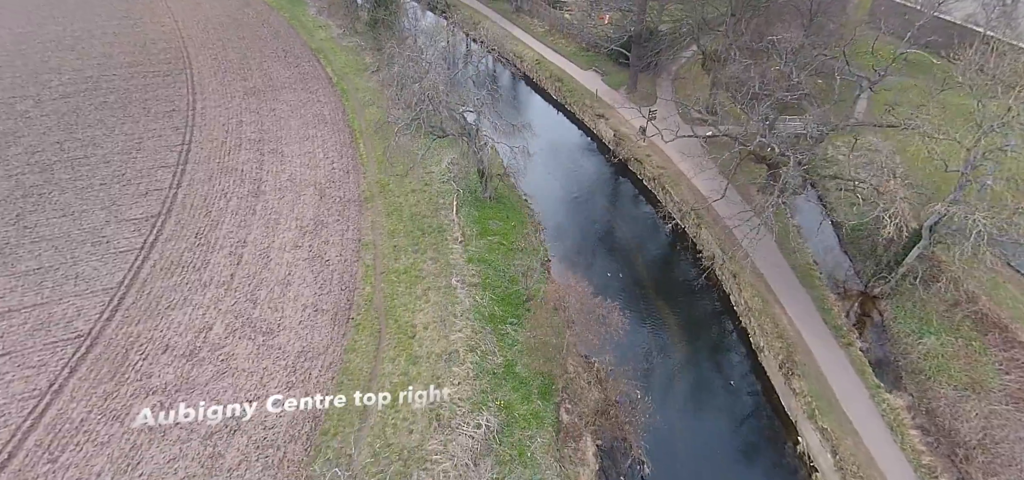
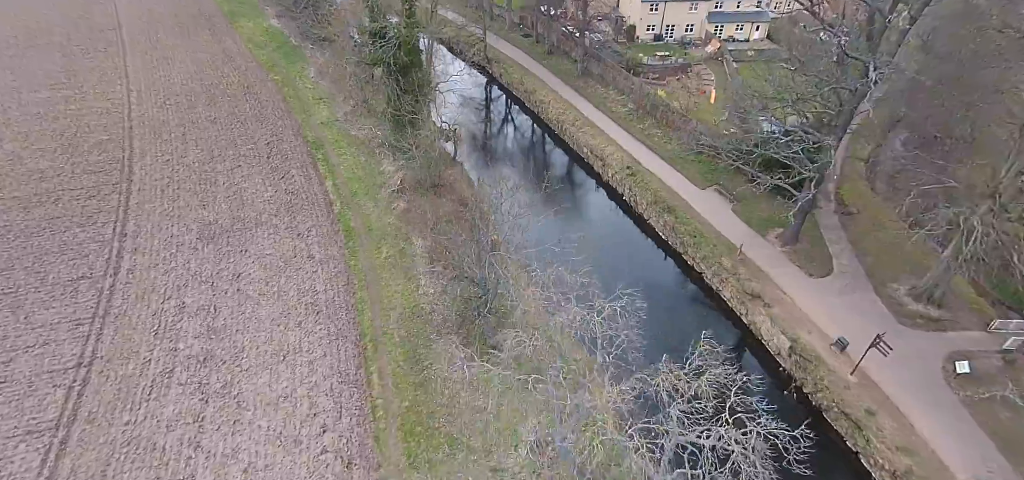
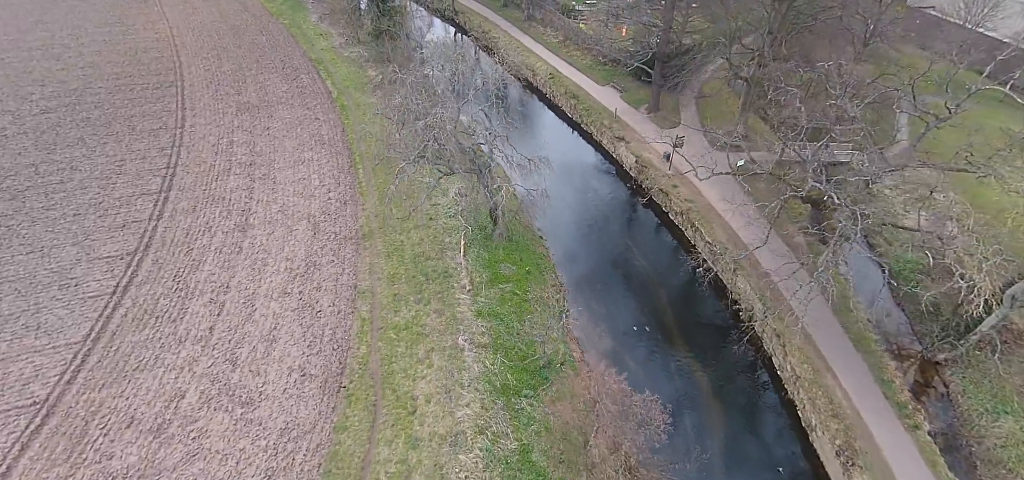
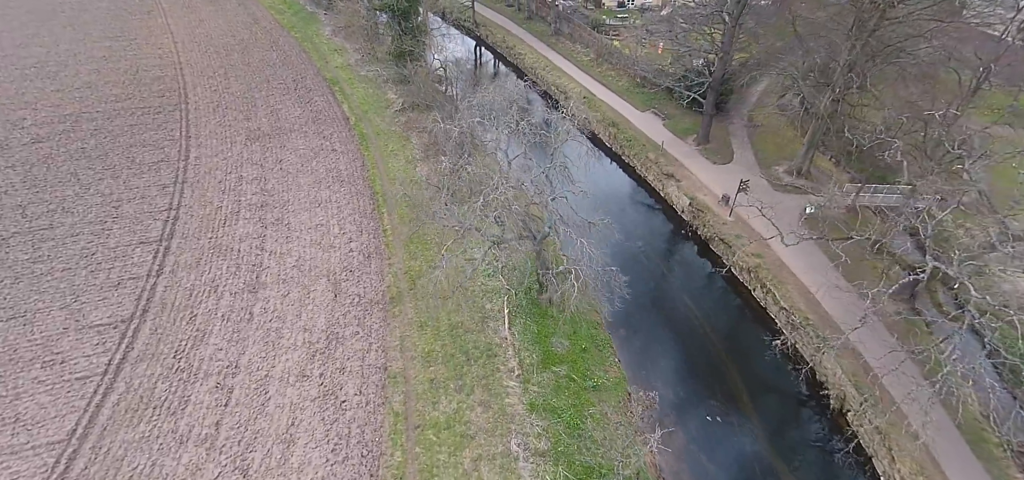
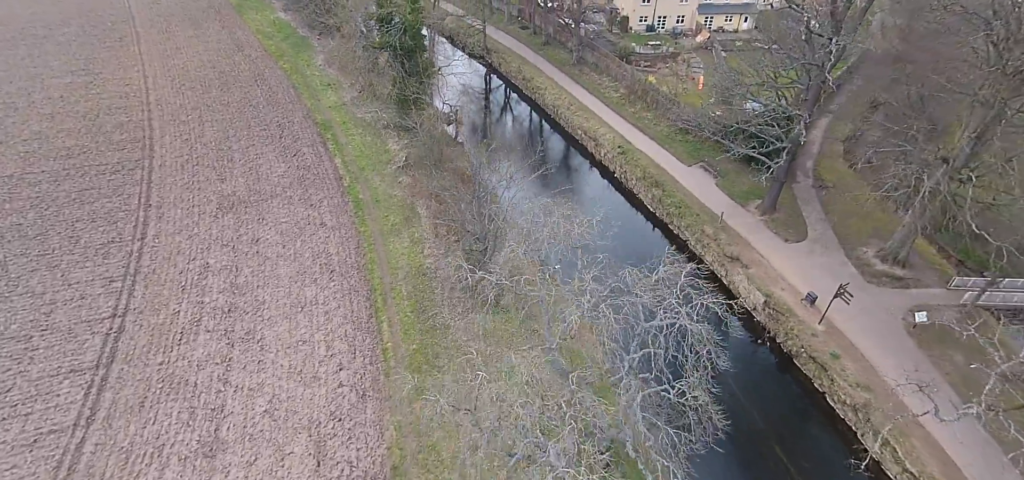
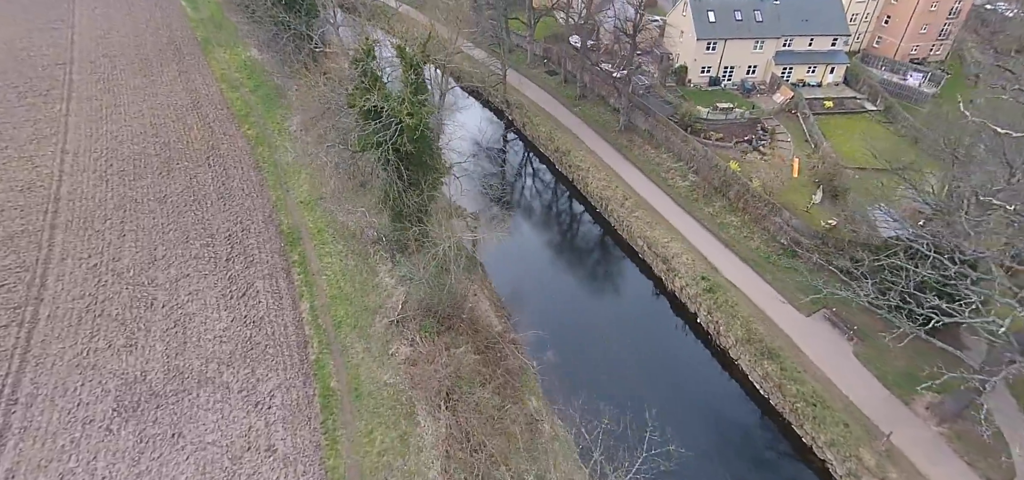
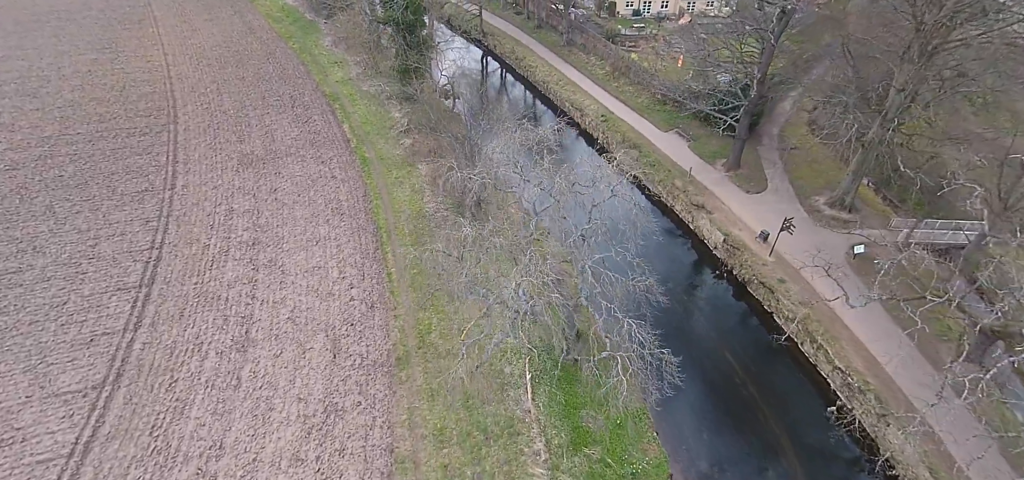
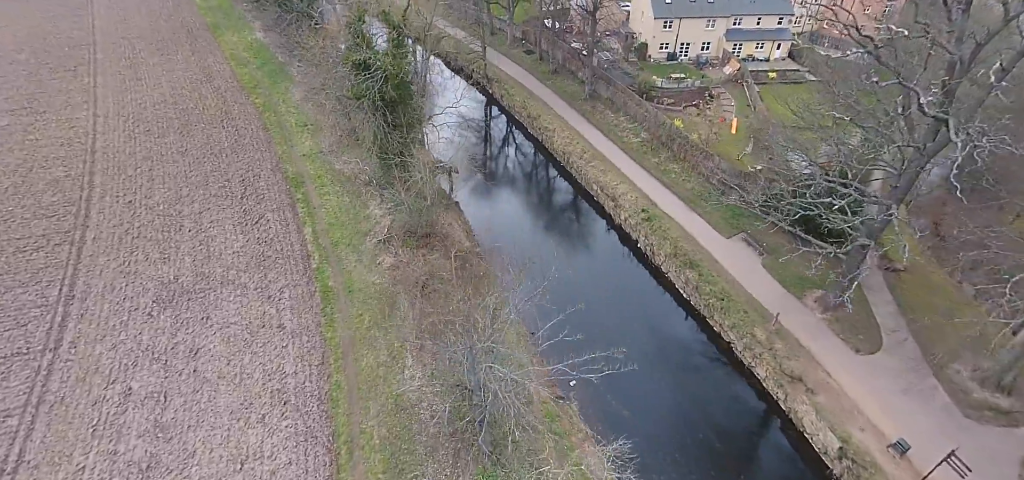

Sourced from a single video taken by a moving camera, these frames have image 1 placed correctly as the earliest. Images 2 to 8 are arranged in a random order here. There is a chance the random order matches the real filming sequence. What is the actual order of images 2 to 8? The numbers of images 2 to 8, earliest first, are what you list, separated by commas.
3, 4, 7, 5, 2, 8, 6
